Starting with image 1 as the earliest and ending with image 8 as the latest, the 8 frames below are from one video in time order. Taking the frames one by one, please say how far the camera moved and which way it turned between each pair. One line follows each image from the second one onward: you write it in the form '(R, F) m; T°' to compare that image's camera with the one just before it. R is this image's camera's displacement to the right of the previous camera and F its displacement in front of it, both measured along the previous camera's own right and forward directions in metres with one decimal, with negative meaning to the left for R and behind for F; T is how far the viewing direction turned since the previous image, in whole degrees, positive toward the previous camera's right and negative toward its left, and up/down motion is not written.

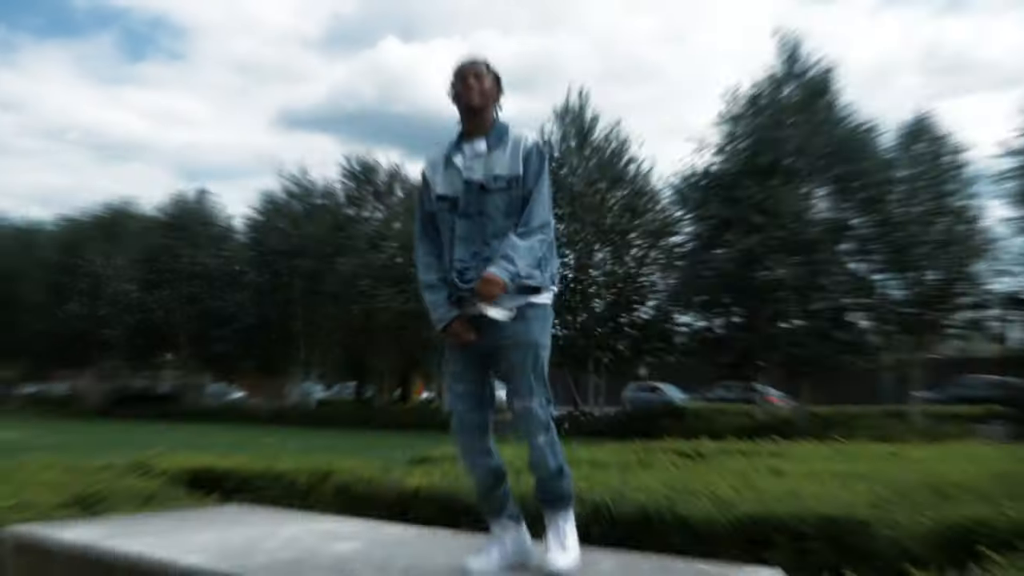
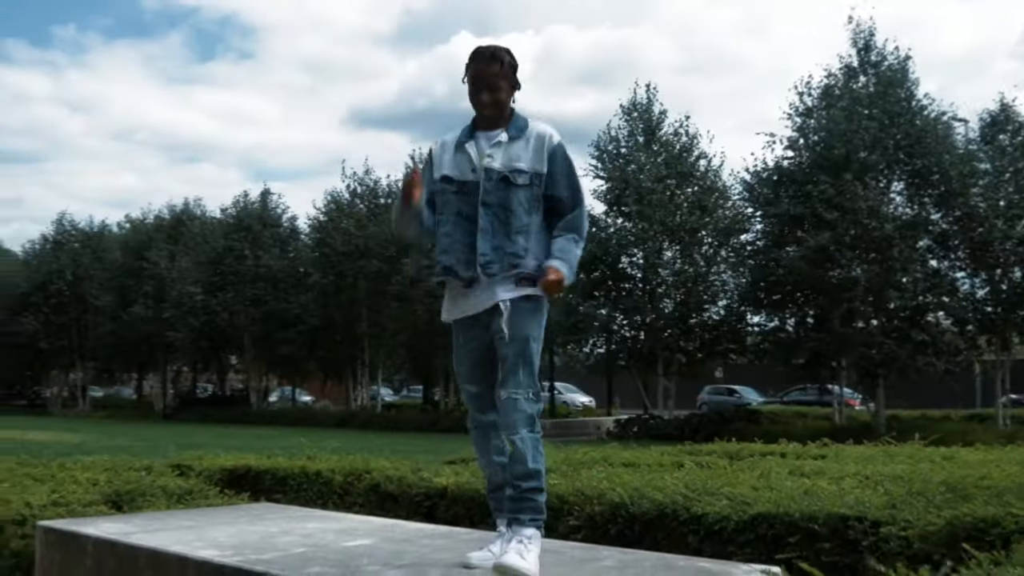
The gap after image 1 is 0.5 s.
(+0.2, -0.2) m; -5°
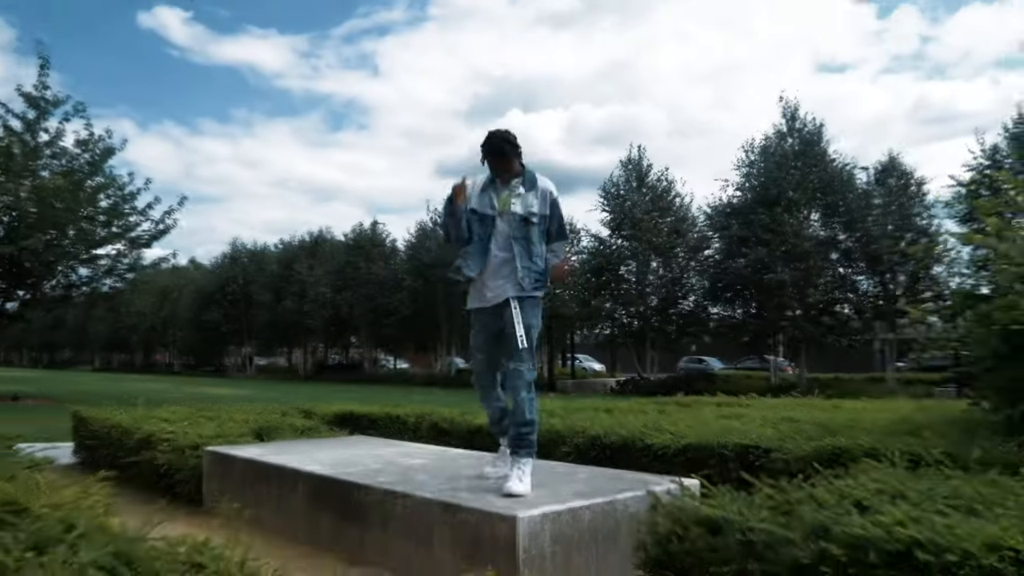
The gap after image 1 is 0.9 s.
(-0.7, -1.6) m; +6°
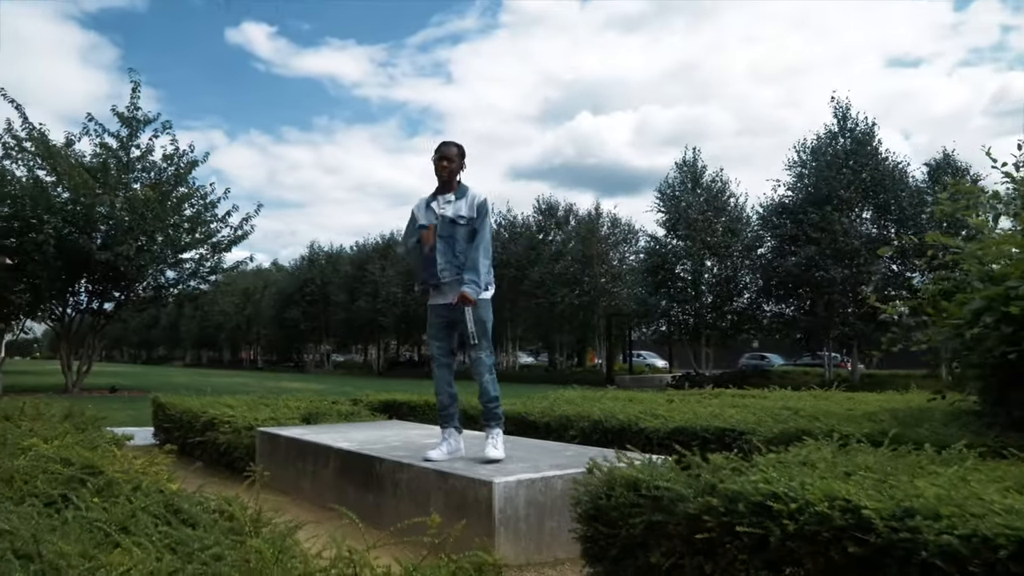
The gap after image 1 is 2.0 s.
(+0.4, -0.6) m; -4°
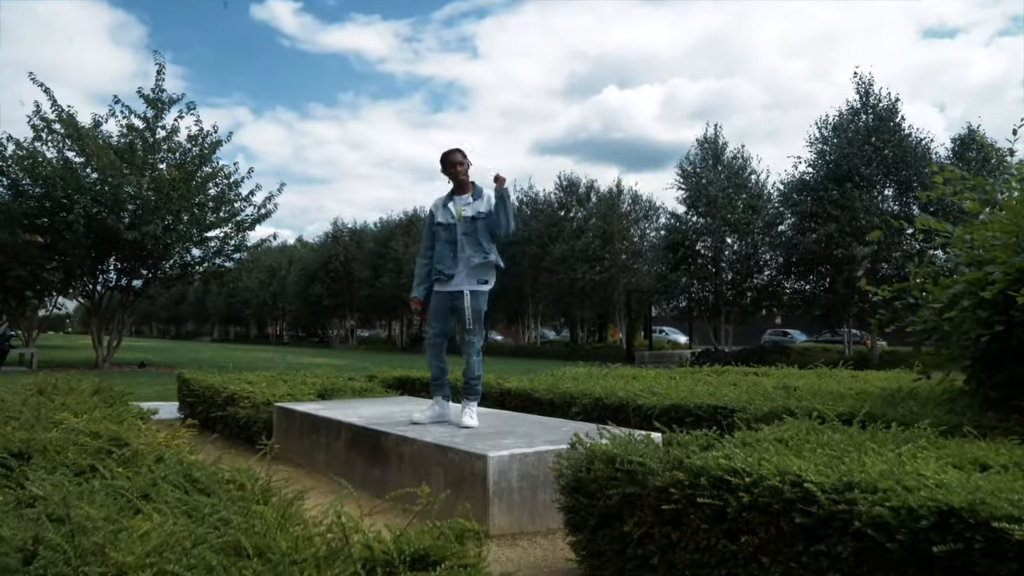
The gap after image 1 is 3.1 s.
(+0.2, -0.2) m; -2°
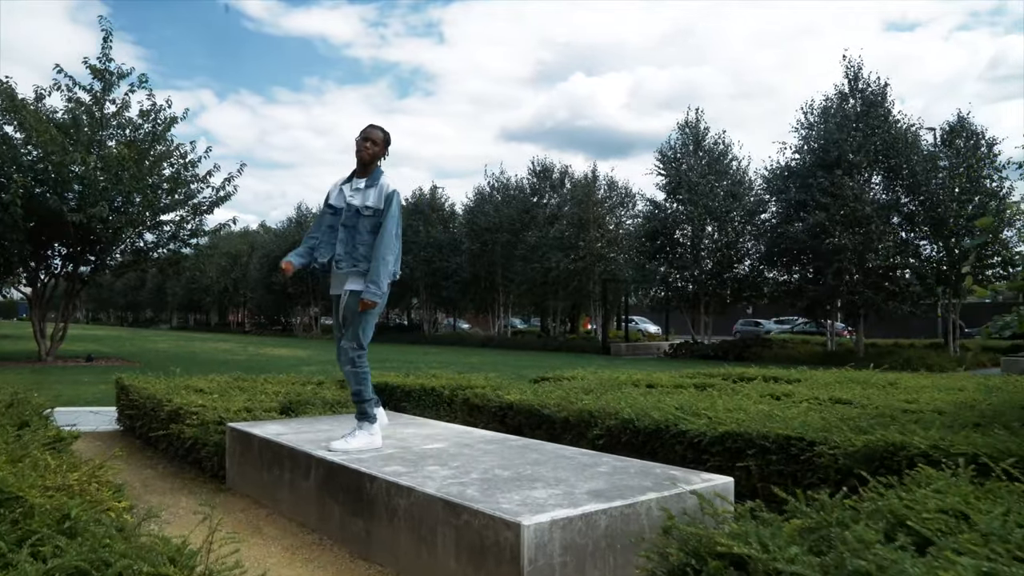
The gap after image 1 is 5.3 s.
(-0.3, +1.3) m; +2°
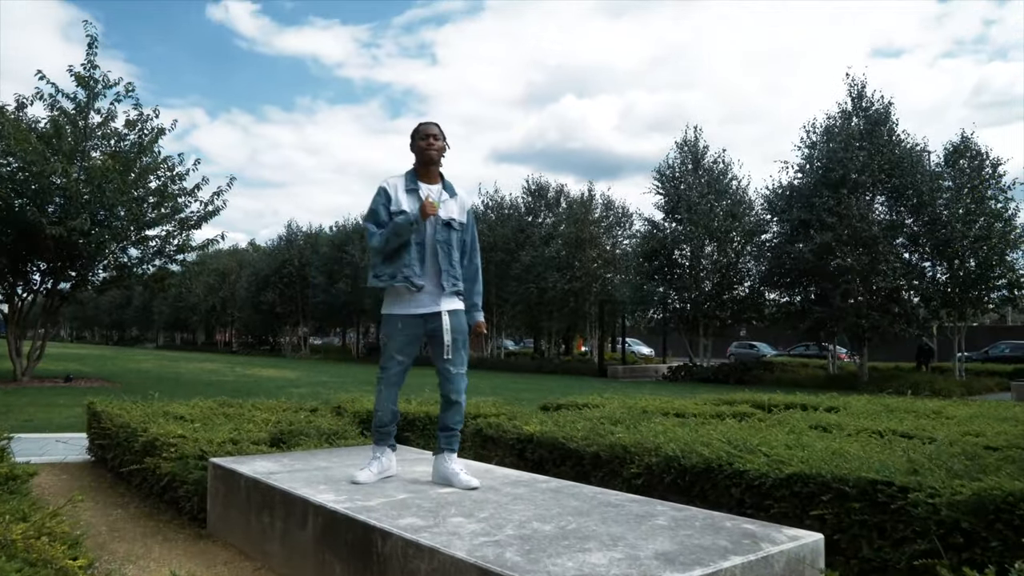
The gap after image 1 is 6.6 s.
(-0.2, +0.7) m; +1°
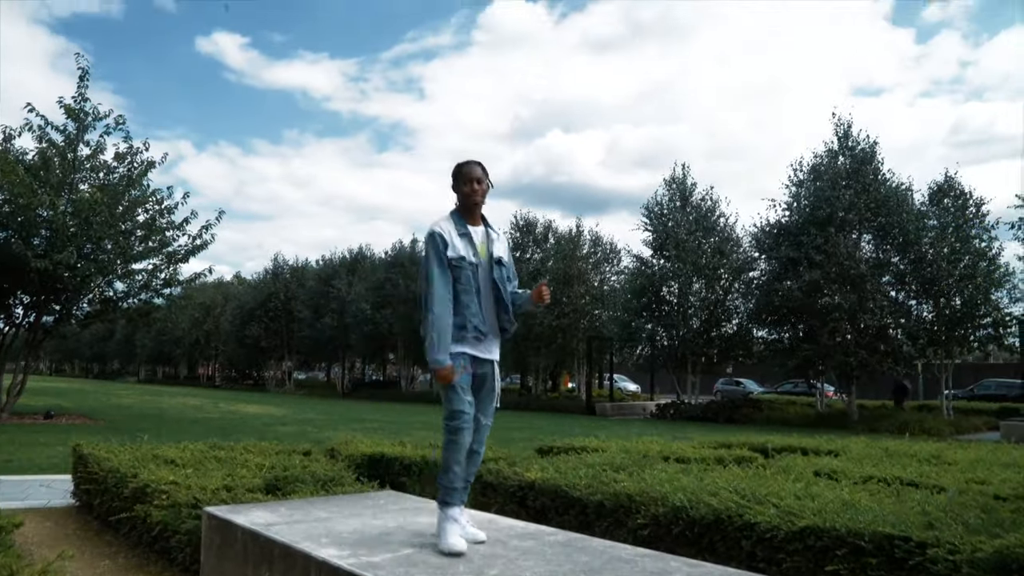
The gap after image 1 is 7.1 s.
(-0.1, +0.1) m; +1°
